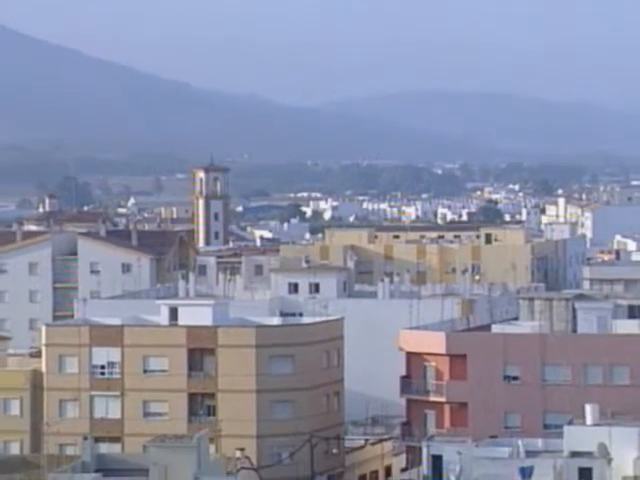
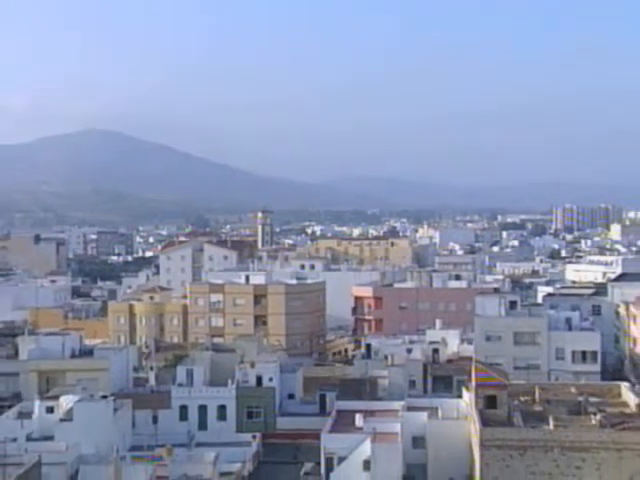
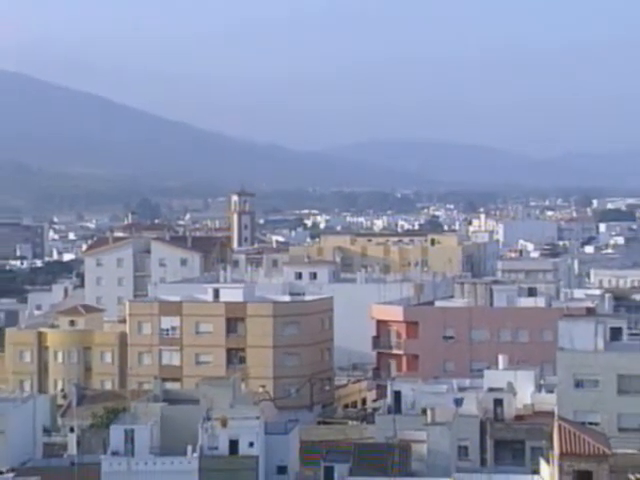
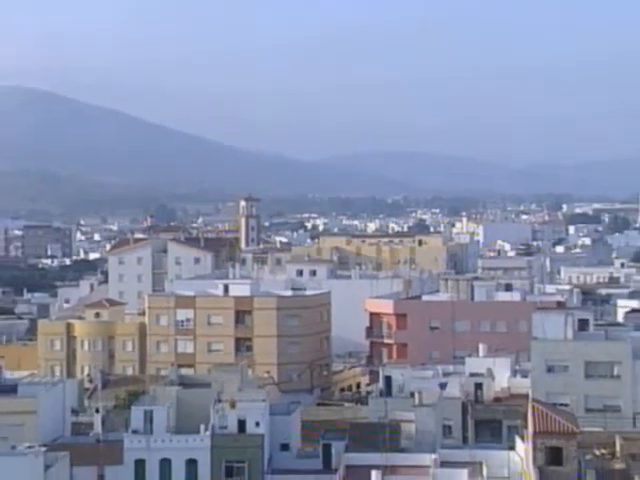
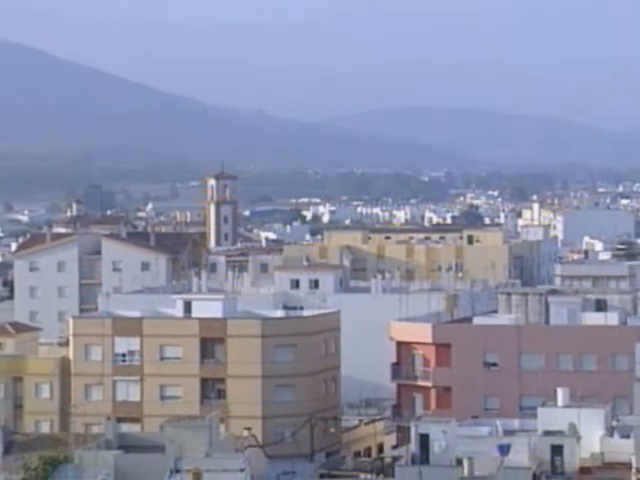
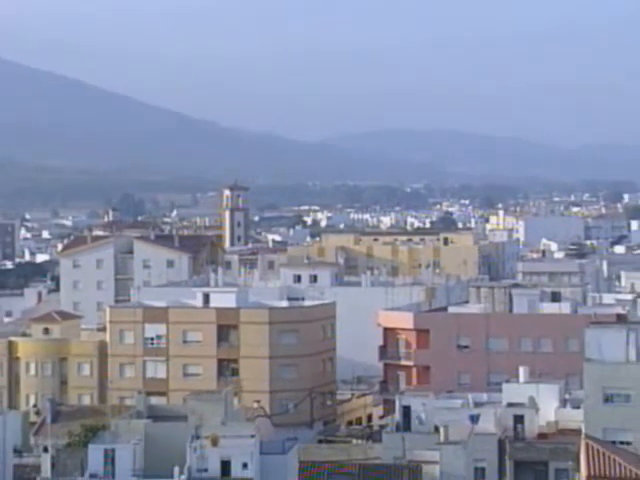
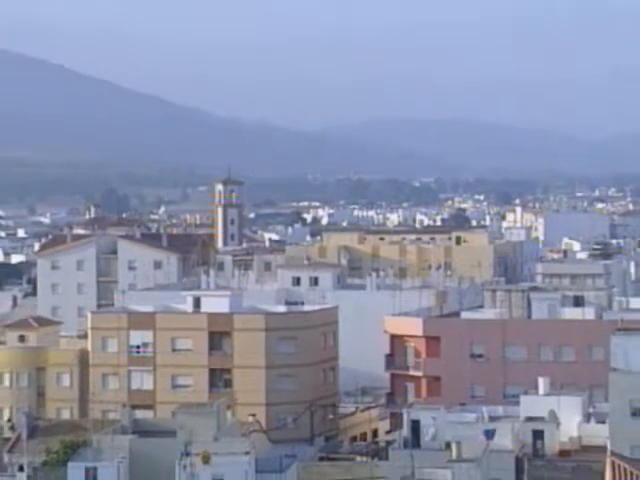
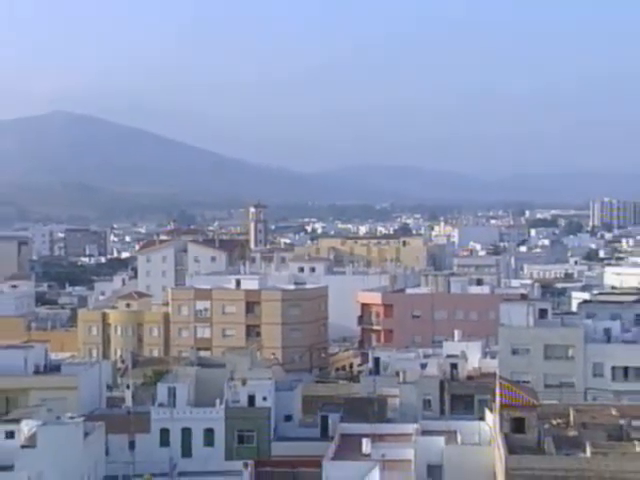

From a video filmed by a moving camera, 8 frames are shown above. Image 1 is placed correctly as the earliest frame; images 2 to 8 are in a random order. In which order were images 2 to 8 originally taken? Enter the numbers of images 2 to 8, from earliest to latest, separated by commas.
5, 7, 6, 3, 4, 8, 2
